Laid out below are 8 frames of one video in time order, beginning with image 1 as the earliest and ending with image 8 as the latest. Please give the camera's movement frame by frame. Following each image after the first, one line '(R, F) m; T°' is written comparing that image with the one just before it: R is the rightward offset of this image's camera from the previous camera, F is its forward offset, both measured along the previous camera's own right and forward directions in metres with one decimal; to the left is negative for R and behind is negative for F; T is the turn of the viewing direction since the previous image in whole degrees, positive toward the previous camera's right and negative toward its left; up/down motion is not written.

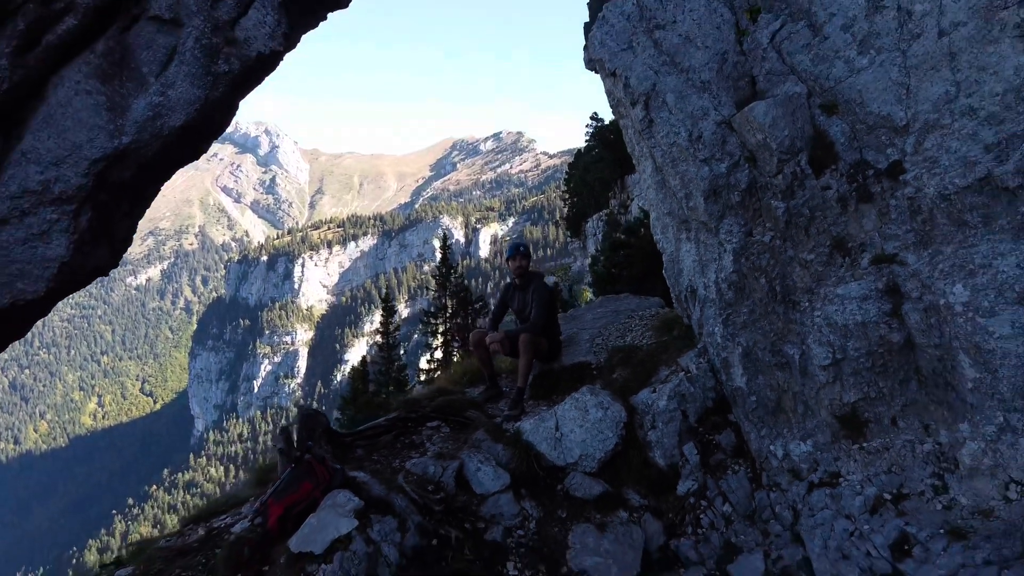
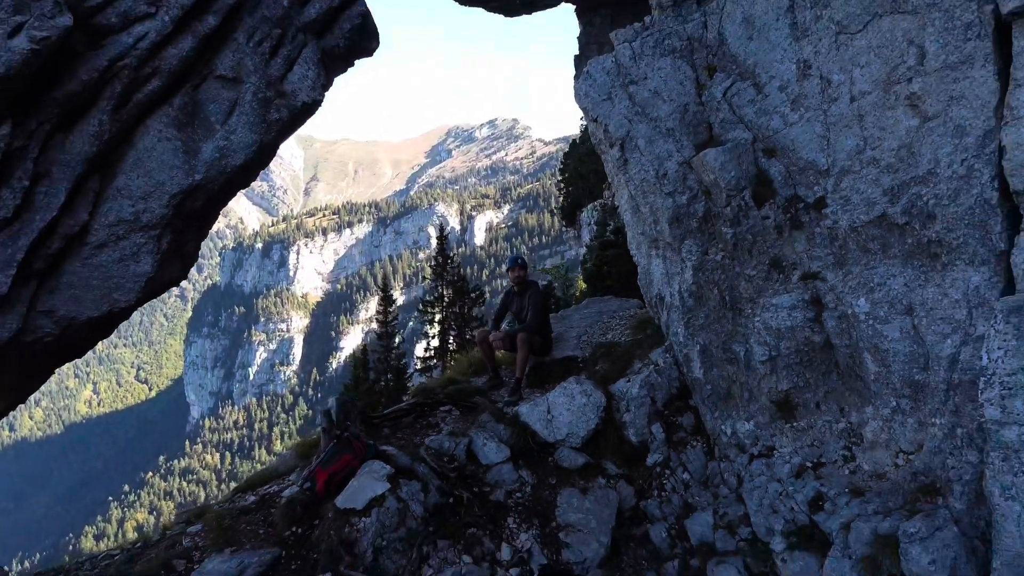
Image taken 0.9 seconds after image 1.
(0.0, -1.2) m; 0°
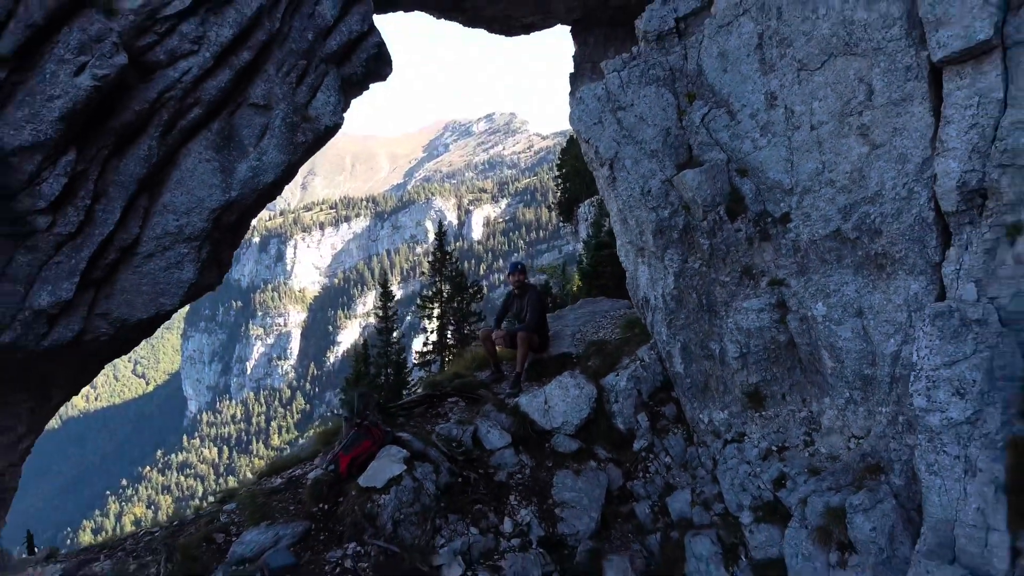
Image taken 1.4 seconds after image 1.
(0.0, -0.8) m; 0°
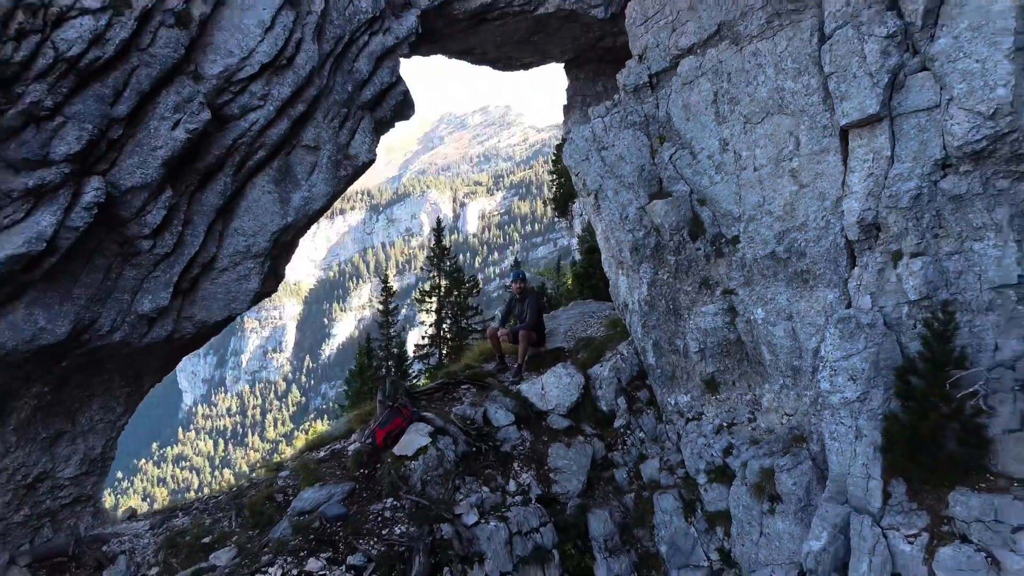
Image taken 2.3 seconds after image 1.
(-0.1, -1.7) m; 0°
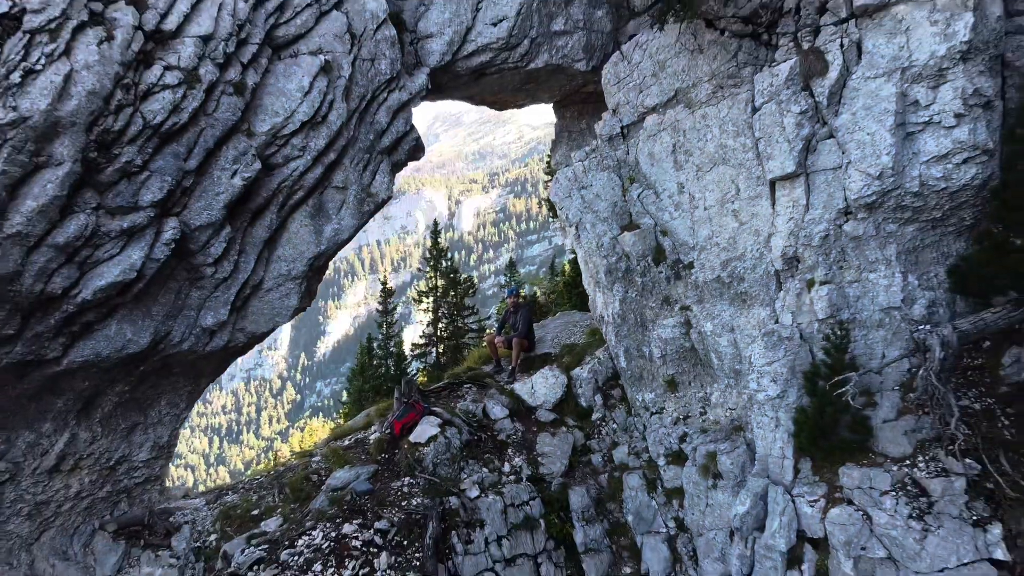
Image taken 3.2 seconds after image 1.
(0.0, -1.9) m; 0°
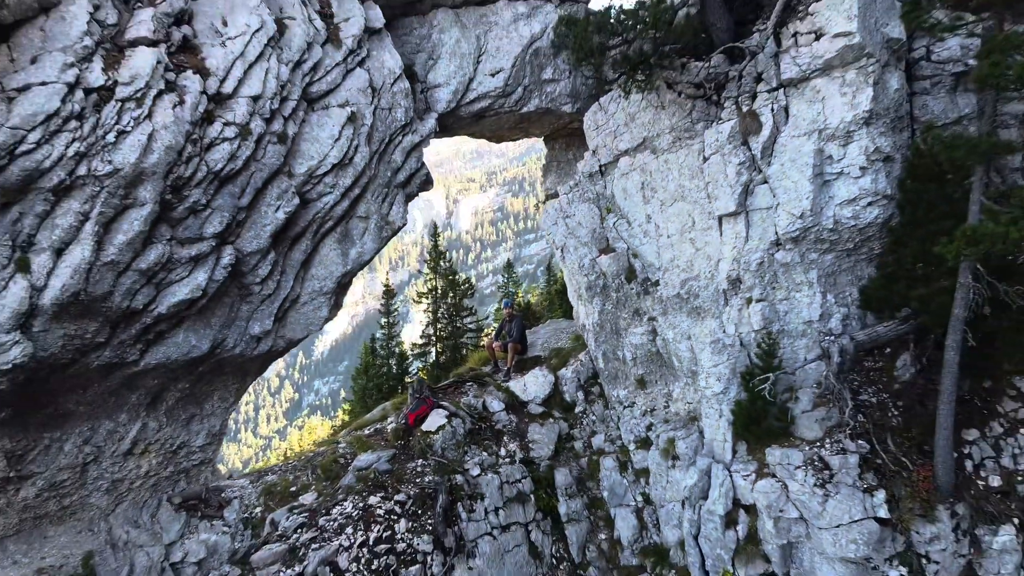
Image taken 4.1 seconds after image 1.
(0.0, -2.1) m; 0°
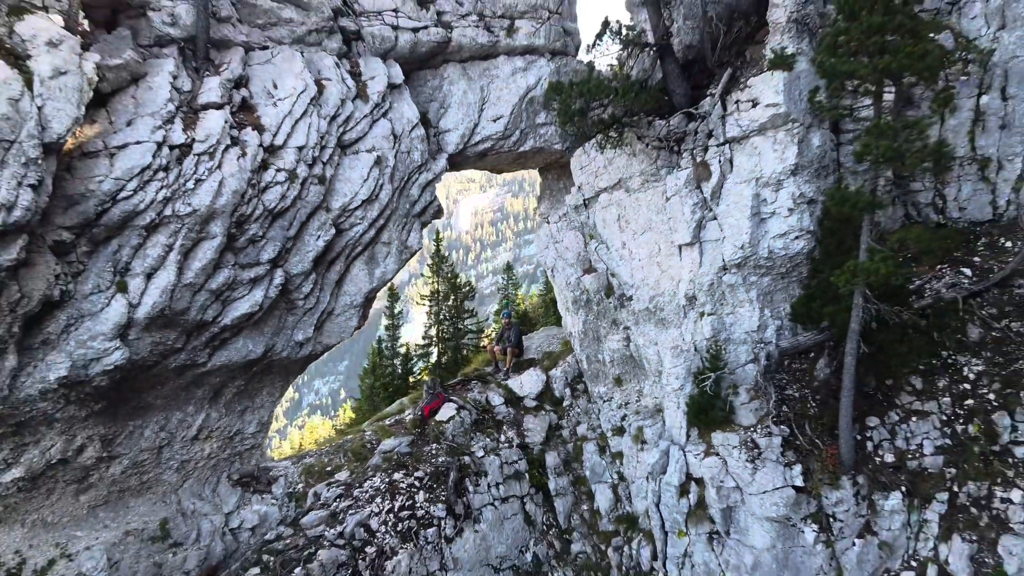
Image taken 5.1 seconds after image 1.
(0.0, -2.6) m; 0°
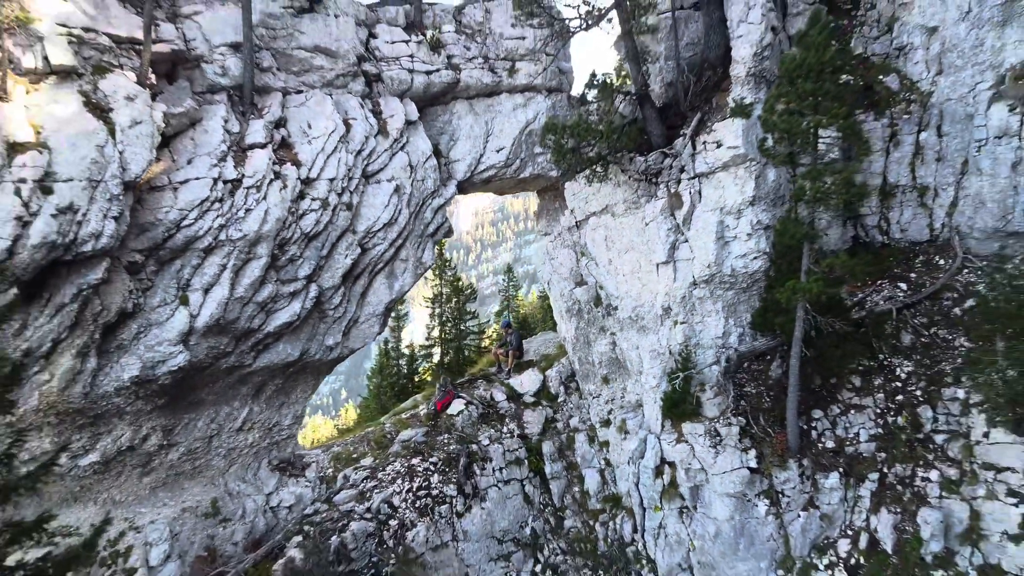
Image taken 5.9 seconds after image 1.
(0.0, -2.3) m; 0°
